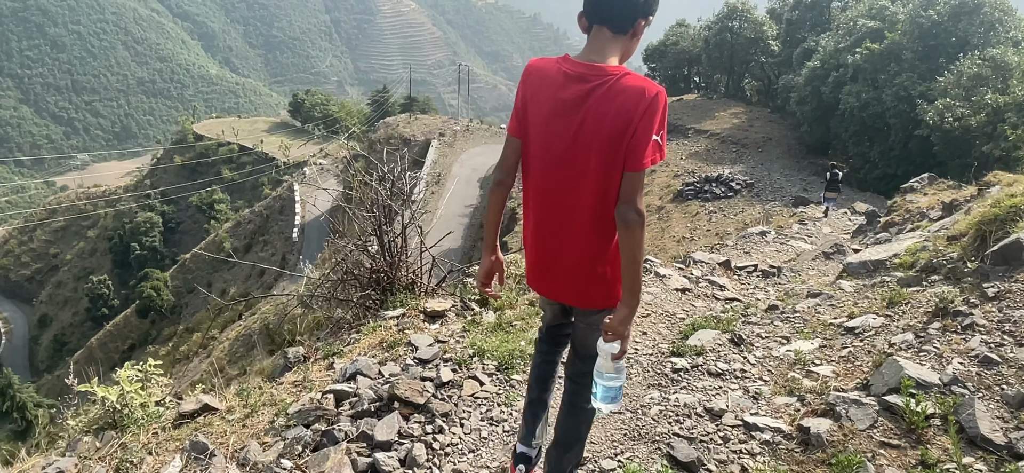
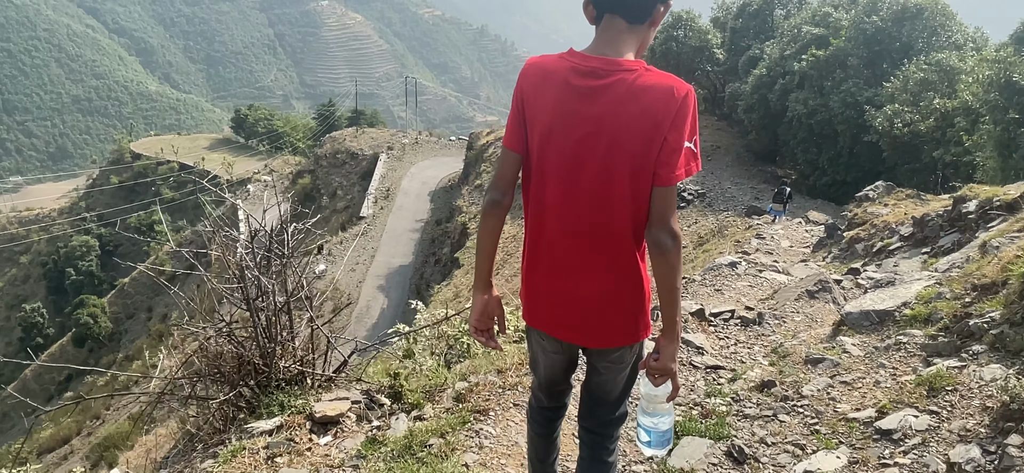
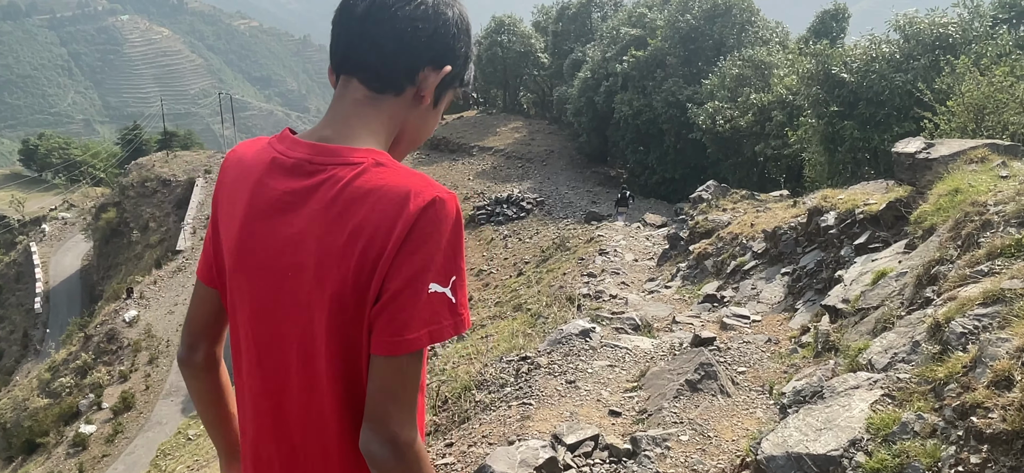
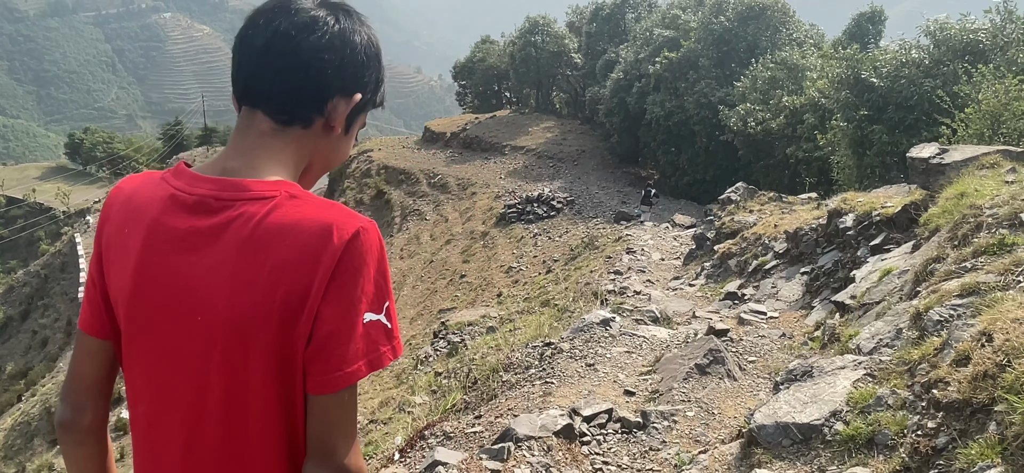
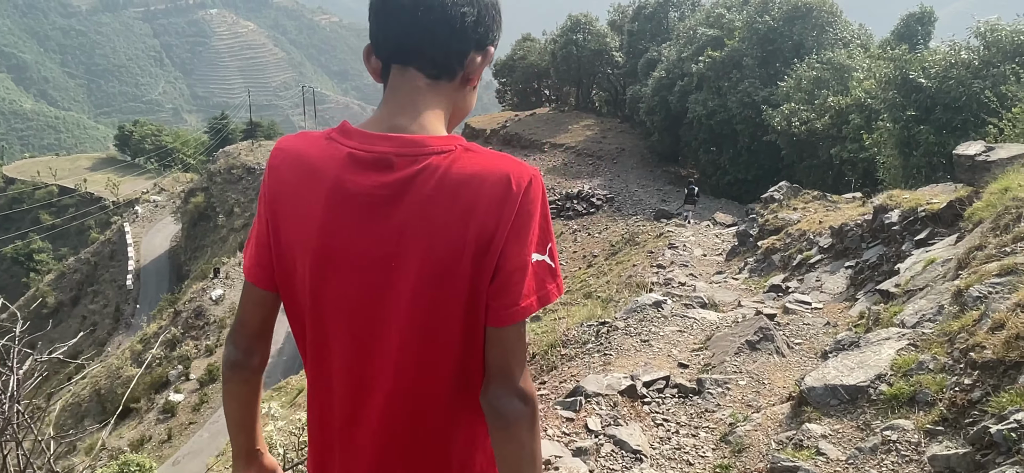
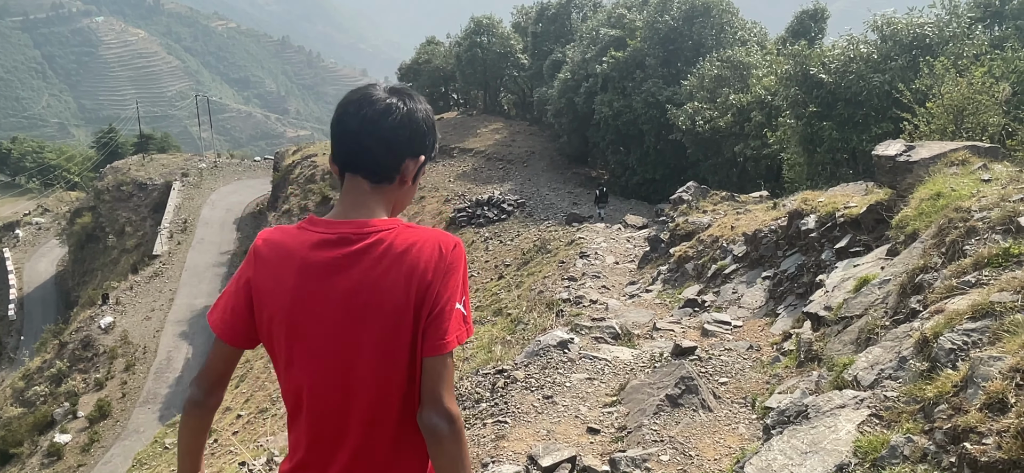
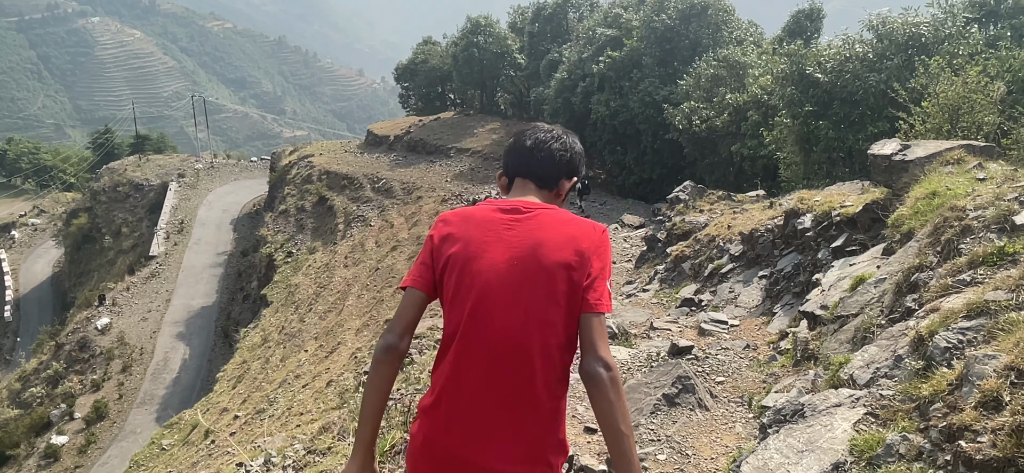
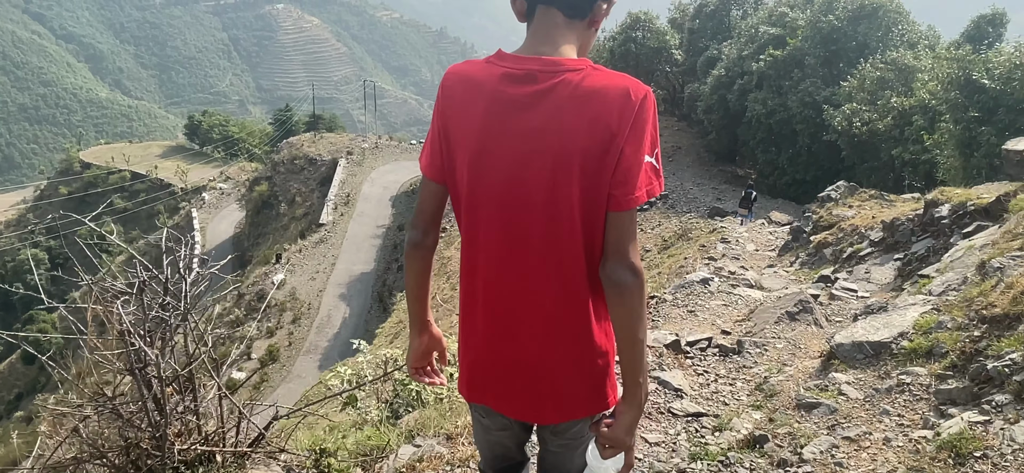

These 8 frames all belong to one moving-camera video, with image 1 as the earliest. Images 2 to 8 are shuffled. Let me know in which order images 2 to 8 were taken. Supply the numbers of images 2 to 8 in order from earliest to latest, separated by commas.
2, 8, 5, 4, 3, 6, 7
